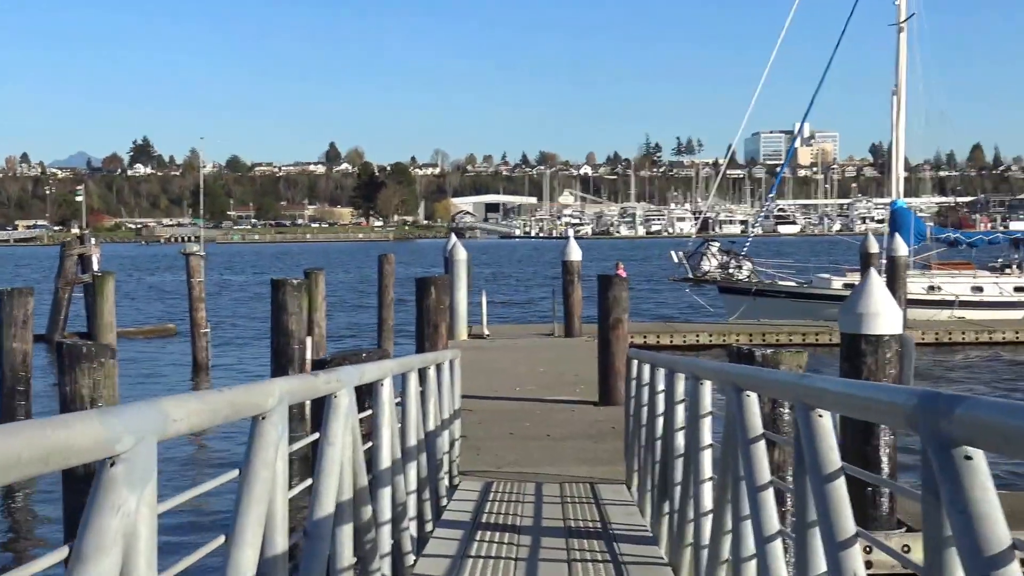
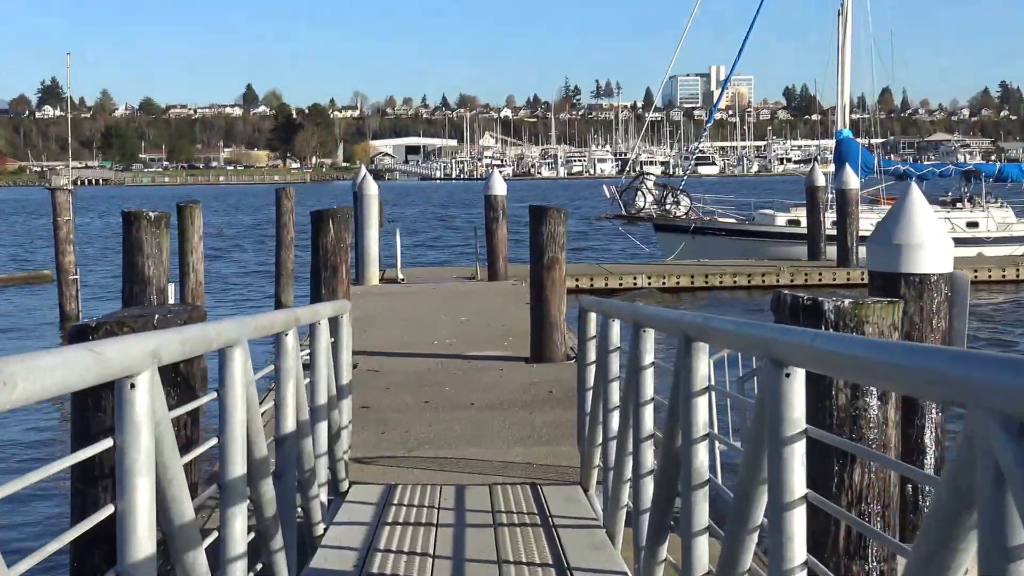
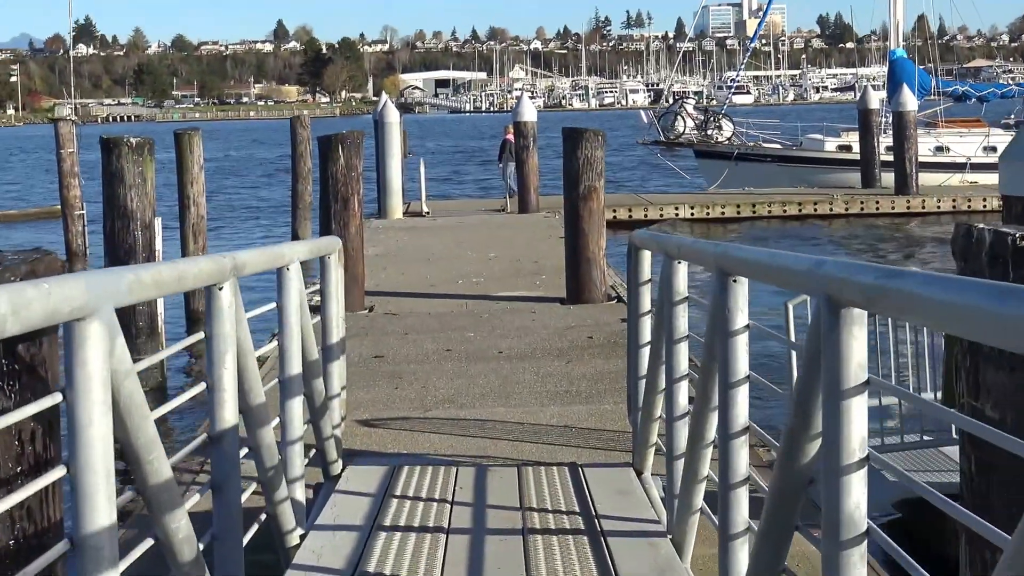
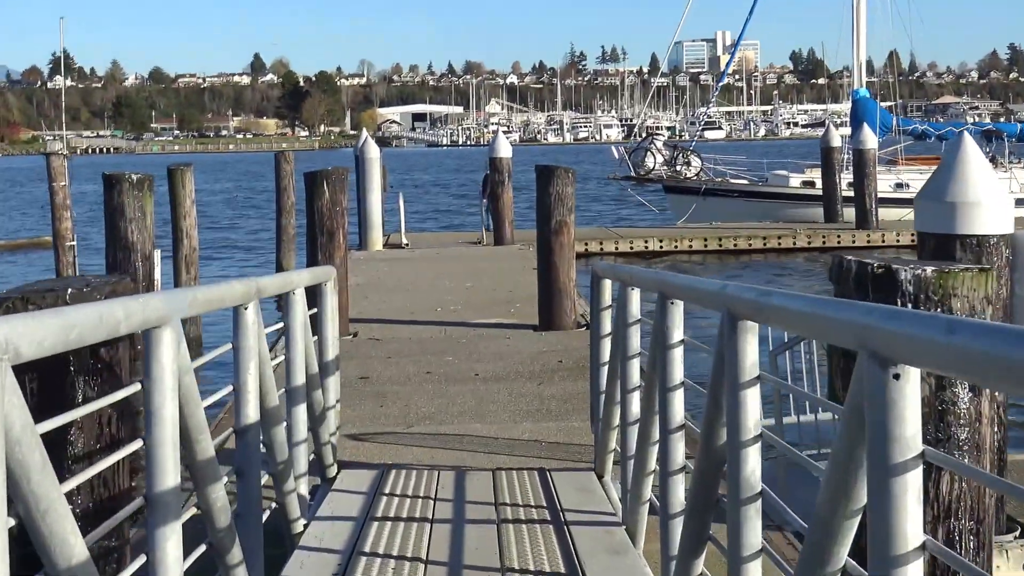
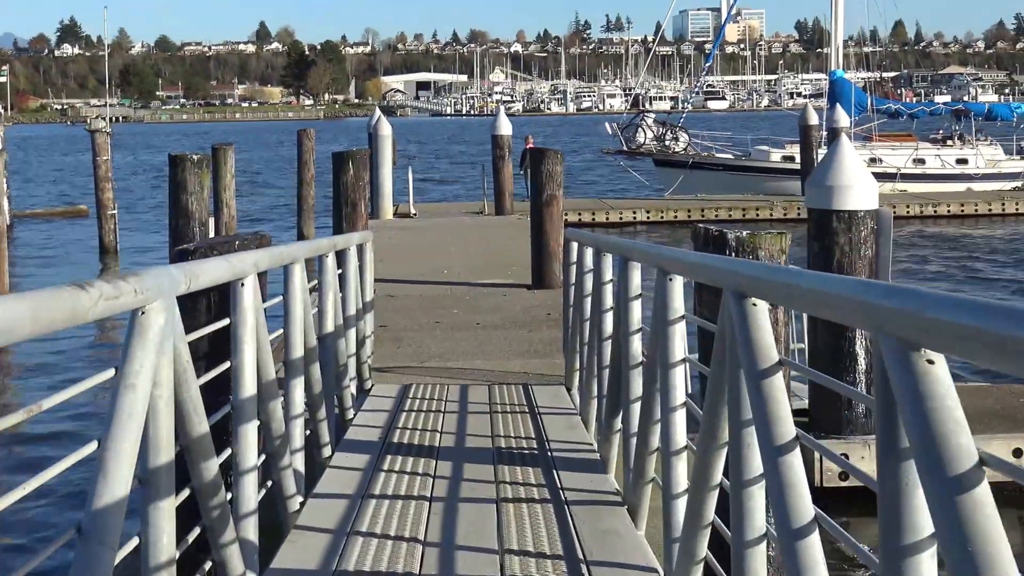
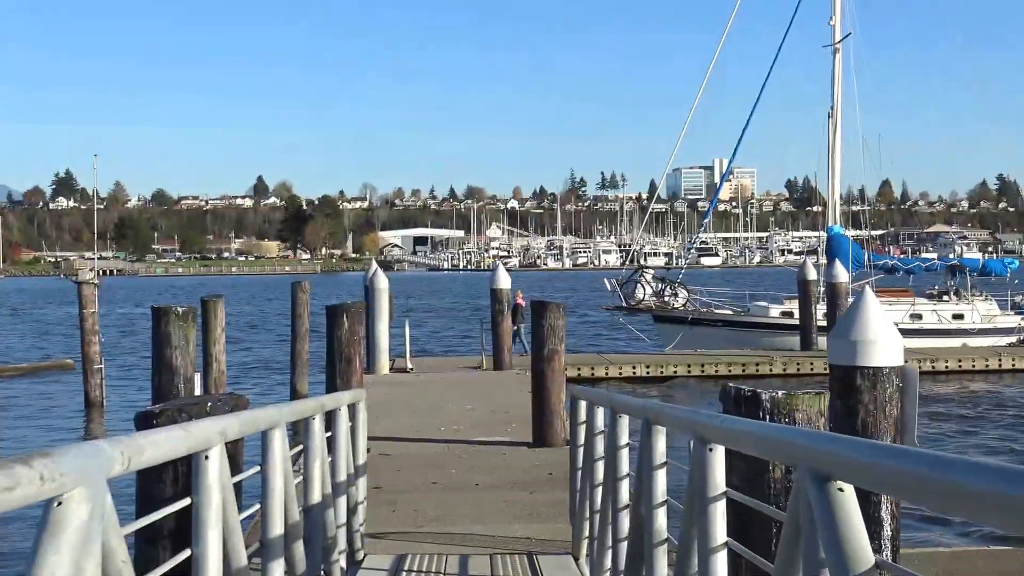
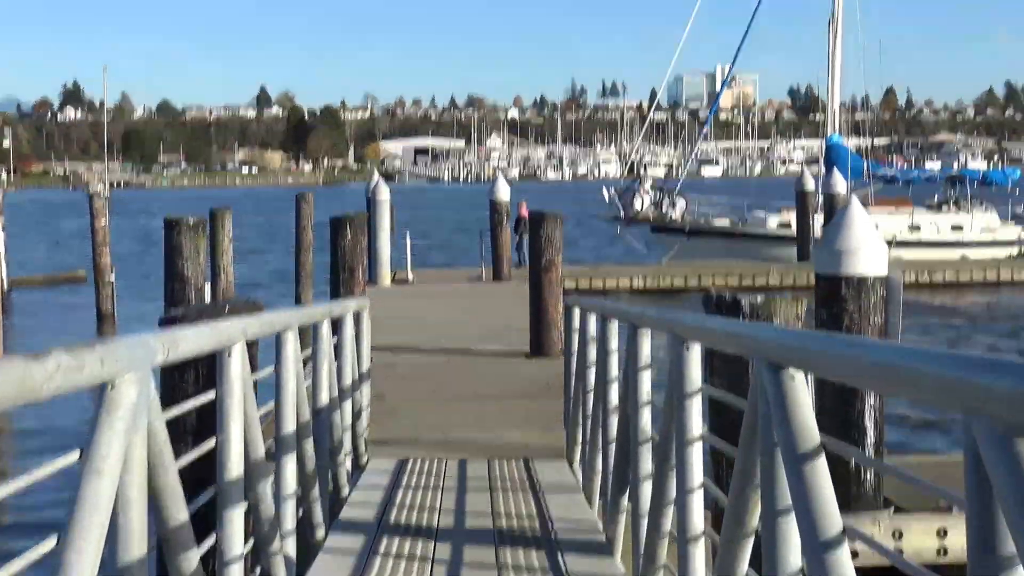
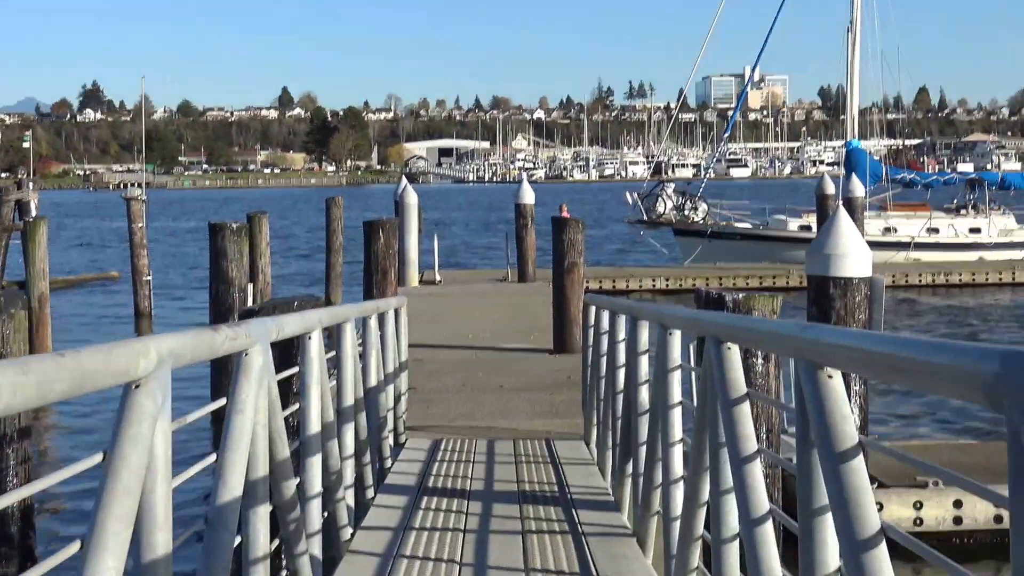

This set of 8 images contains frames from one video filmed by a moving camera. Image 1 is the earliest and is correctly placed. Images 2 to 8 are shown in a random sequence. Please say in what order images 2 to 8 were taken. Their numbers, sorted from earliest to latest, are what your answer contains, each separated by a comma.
8, 5, 7, 6, 2, 4, 3
